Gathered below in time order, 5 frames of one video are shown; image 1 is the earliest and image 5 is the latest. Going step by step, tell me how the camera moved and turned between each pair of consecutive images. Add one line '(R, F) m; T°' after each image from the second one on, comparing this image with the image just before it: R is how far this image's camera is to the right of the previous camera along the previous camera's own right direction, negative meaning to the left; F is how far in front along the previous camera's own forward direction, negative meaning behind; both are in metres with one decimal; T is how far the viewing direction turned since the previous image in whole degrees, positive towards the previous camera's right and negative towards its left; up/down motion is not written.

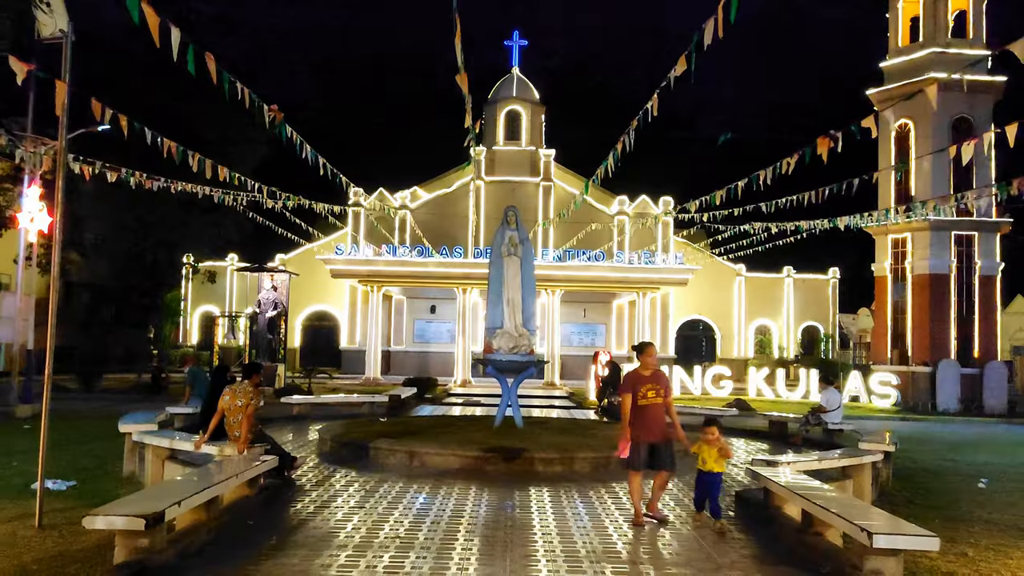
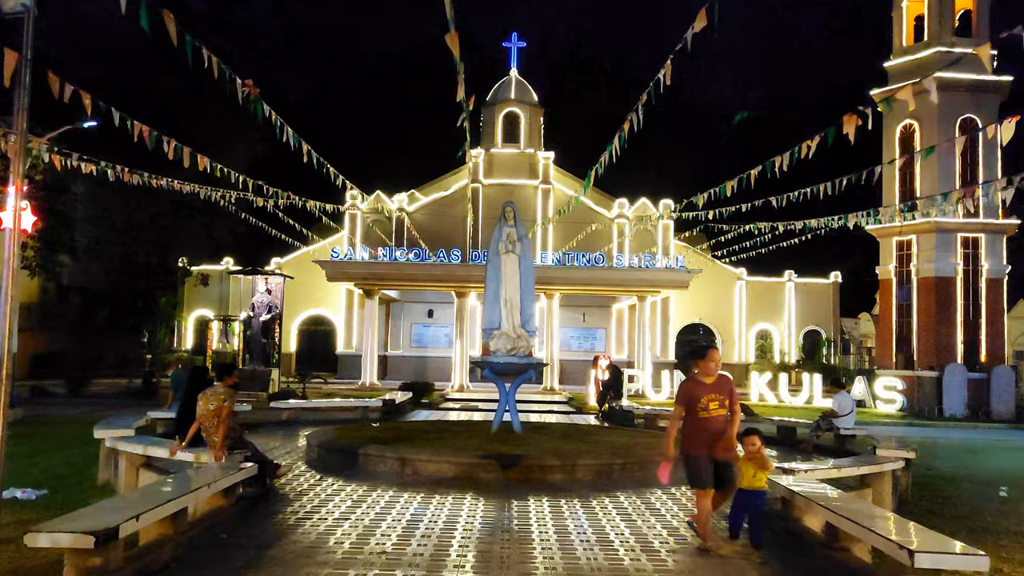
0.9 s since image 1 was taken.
(0.0, +0.5) m; 0°
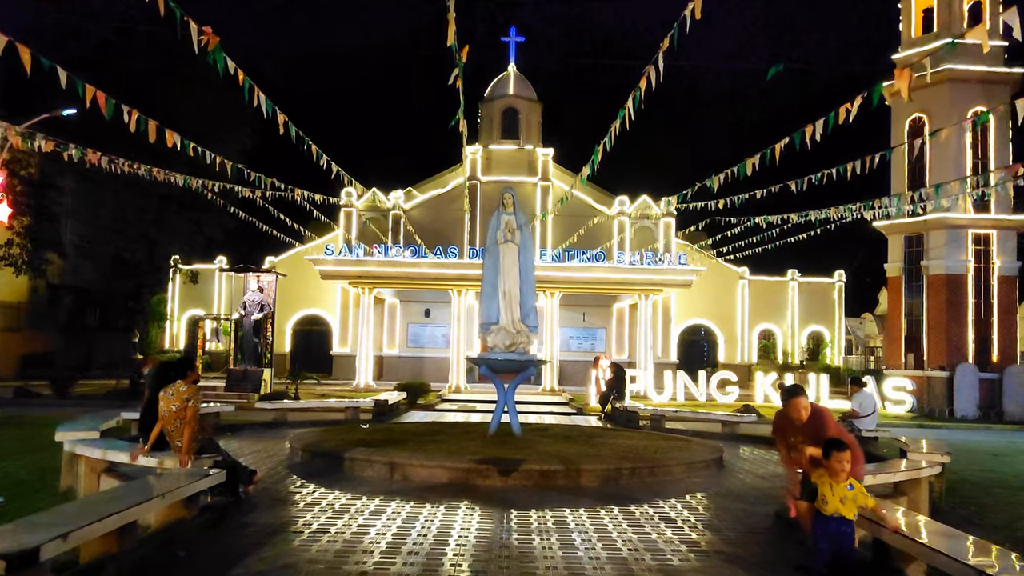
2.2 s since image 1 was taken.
(0.0, +0.7) m; 0°
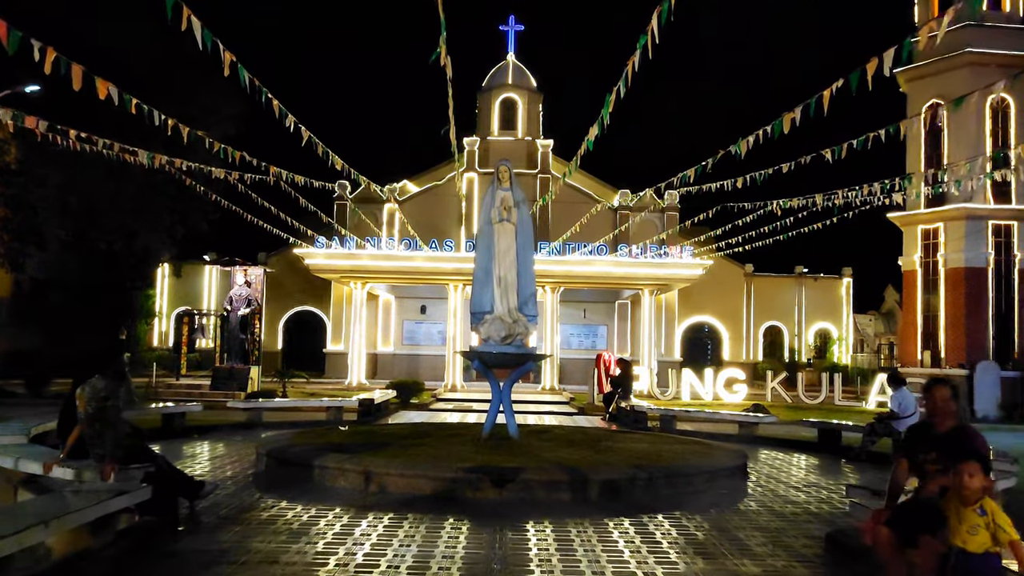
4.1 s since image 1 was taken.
(0.0, +1.1) m; 0°
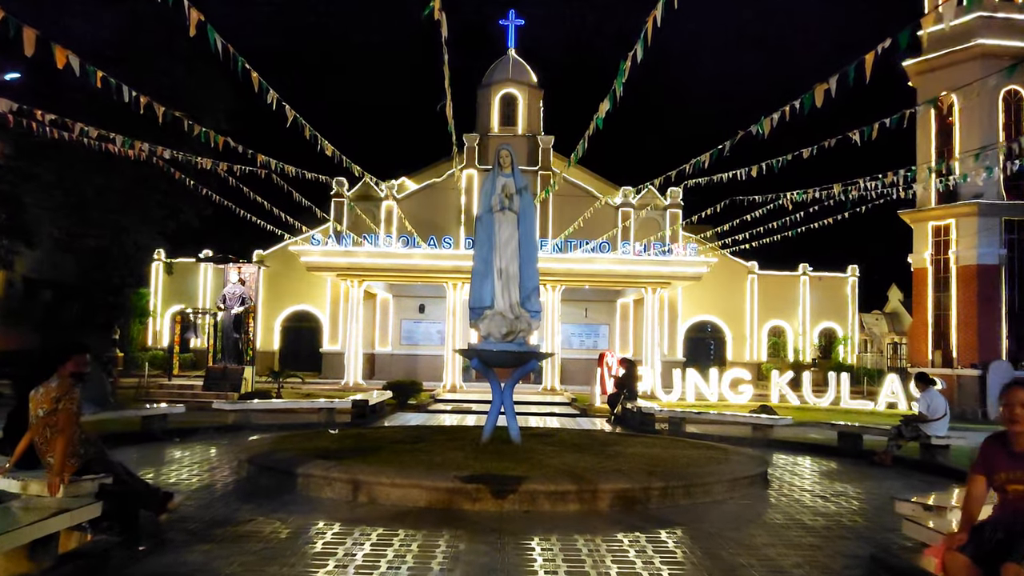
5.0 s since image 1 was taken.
(0.0, +0.6) m; 0°
